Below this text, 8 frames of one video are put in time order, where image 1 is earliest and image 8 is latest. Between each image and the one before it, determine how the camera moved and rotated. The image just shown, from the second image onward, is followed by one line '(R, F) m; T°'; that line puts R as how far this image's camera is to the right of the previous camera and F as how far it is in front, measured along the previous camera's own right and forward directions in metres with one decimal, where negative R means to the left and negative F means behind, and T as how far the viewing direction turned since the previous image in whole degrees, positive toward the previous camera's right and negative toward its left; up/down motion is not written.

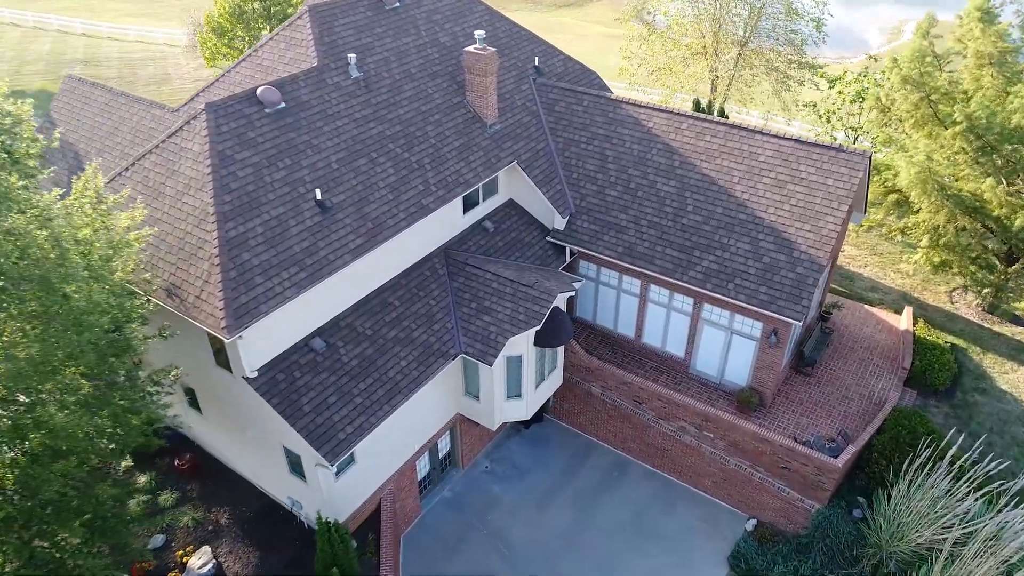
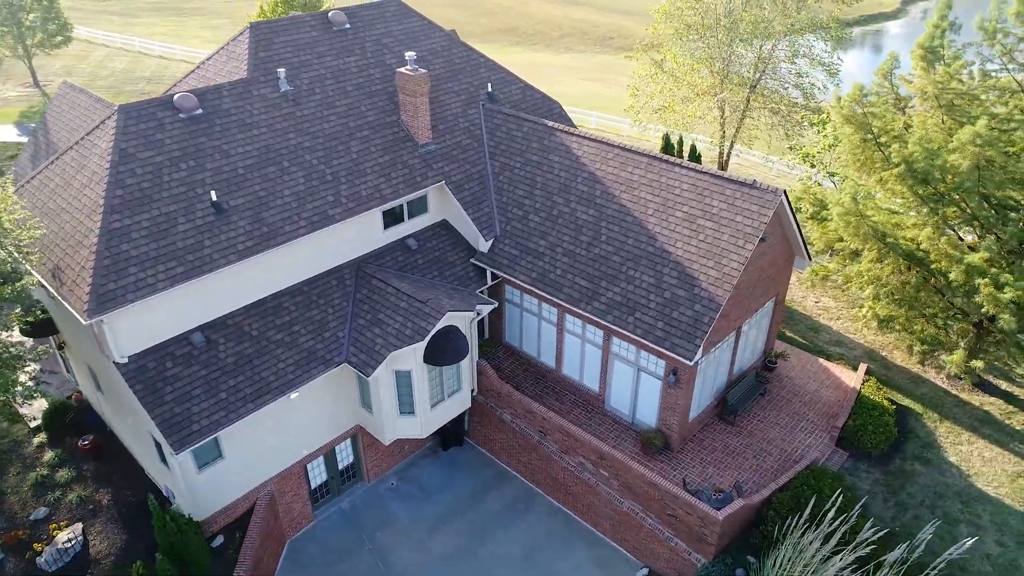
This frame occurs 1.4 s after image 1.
(+4.8, +0.4) m; -7°
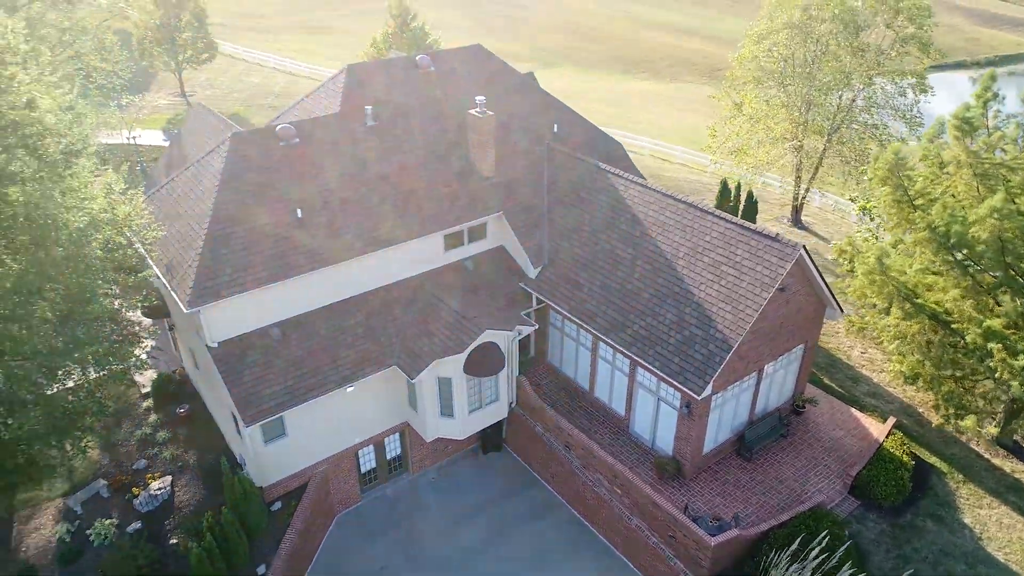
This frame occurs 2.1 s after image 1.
(+1.8, -2.0) m; -8°
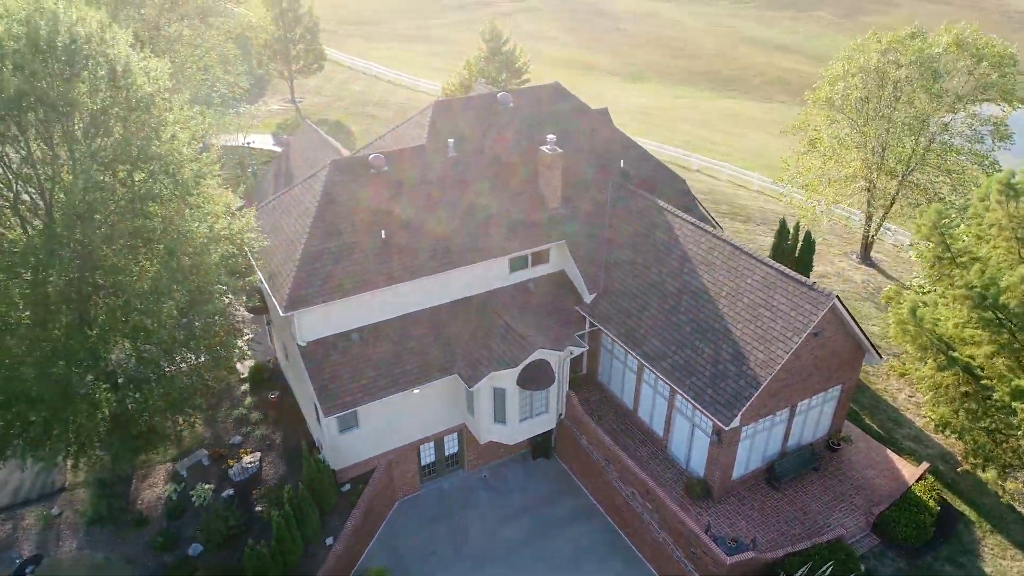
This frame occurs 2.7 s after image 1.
(+0.9, -2.2) m; -7°
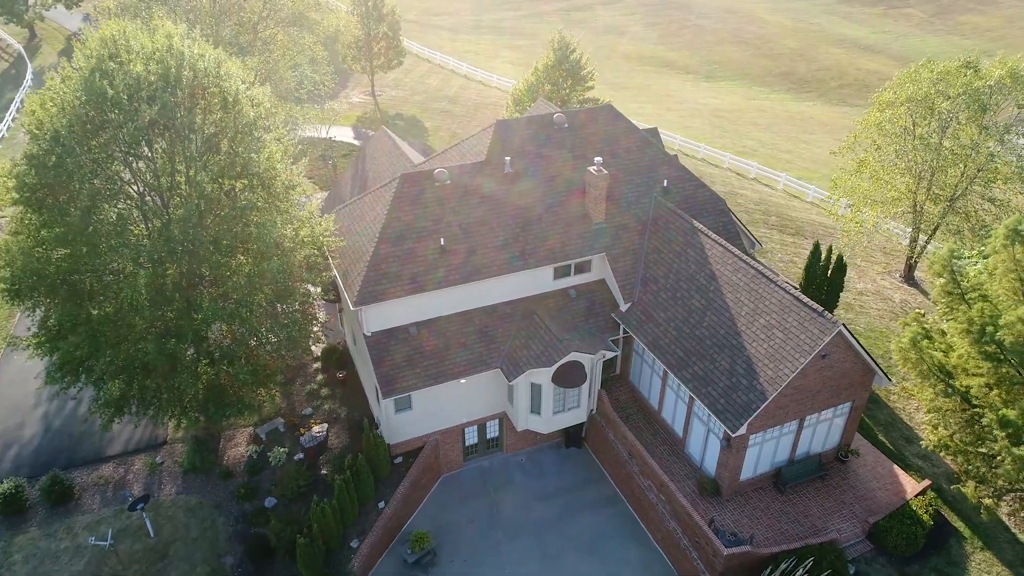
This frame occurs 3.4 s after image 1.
(+0.9, -2.8) m; -5°
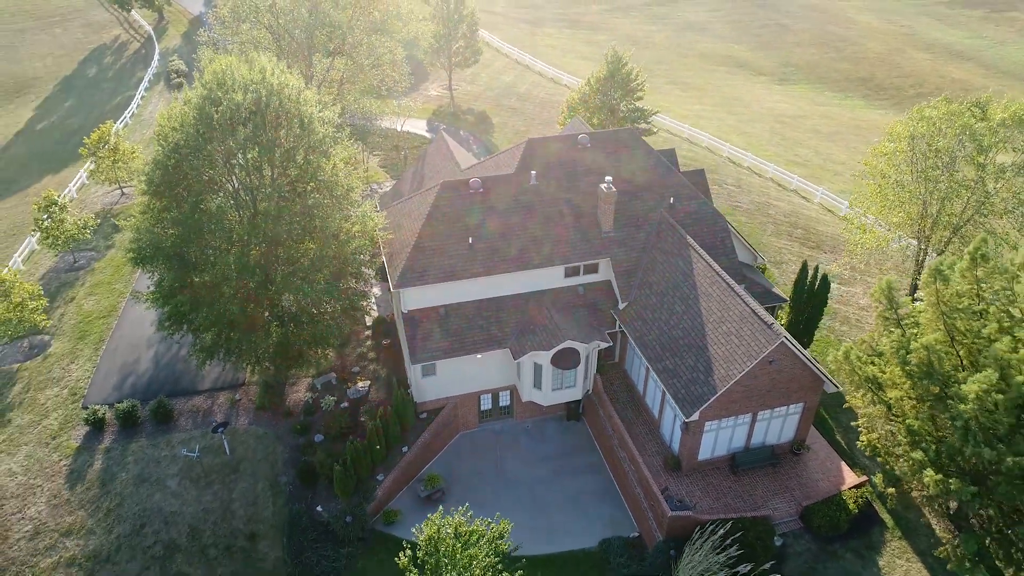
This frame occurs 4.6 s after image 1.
(+3.0, -5.0) m; -7°
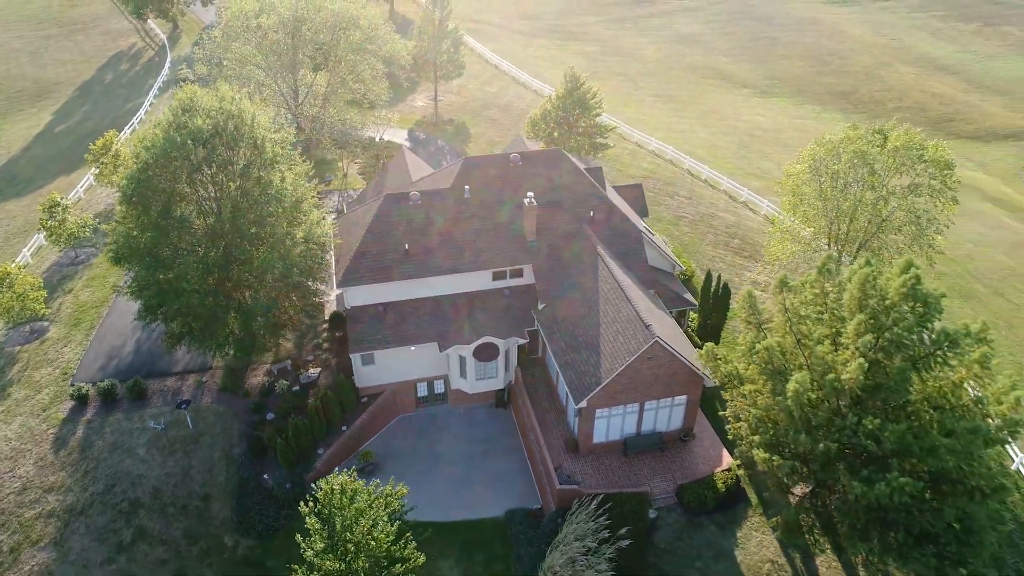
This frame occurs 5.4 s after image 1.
(+4.6, -4.1) m; -2°
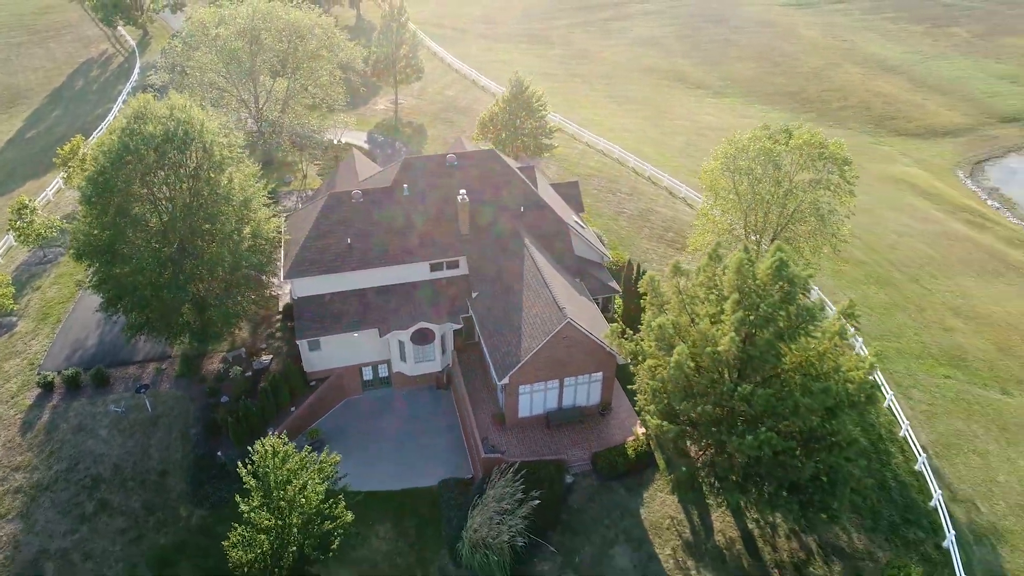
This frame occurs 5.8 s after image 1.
(+2.7, -3.2) m; +1°
